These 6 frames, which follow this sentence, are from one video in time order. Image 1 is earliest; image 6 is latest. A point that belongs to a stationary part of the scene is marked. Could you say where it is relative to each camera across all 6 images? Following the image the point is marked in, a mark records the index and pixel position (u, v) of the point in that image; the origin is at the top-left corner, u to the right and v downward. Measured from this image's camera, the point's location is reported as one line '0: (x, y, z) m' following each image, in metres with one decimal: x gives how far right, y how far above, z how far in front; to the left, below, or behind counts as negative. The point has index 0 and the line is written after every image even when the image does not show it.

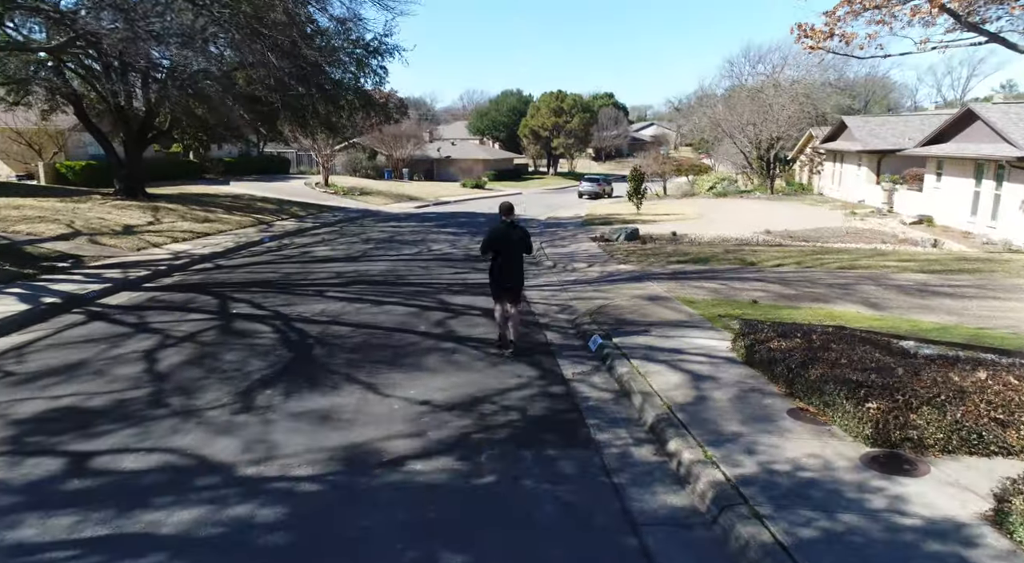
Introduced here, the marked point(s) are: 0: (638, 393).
0: (+1.1, -1.0, +5.9) m
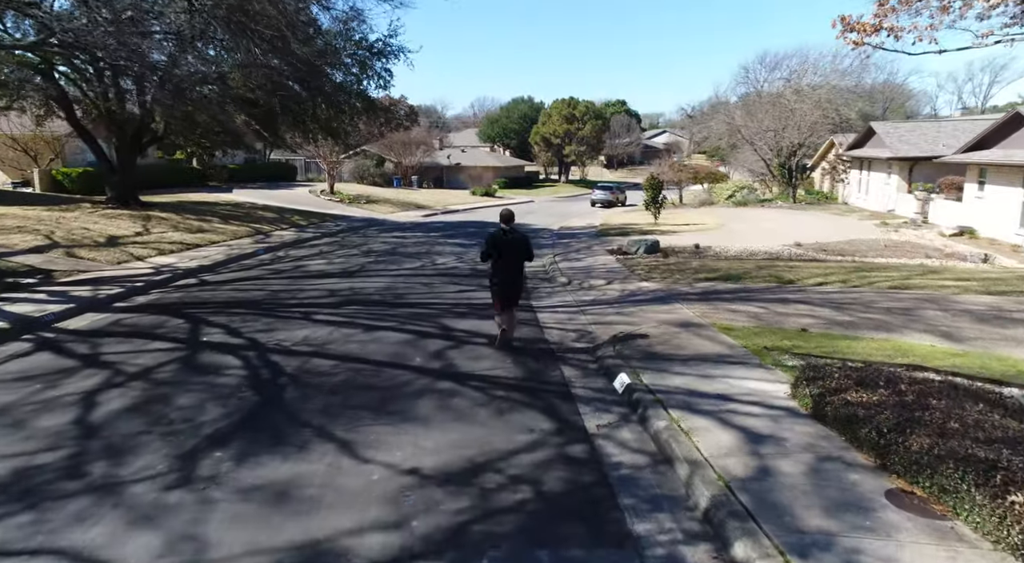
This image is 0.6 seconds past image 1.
0: (+1.2, -1.3, +4.7) m
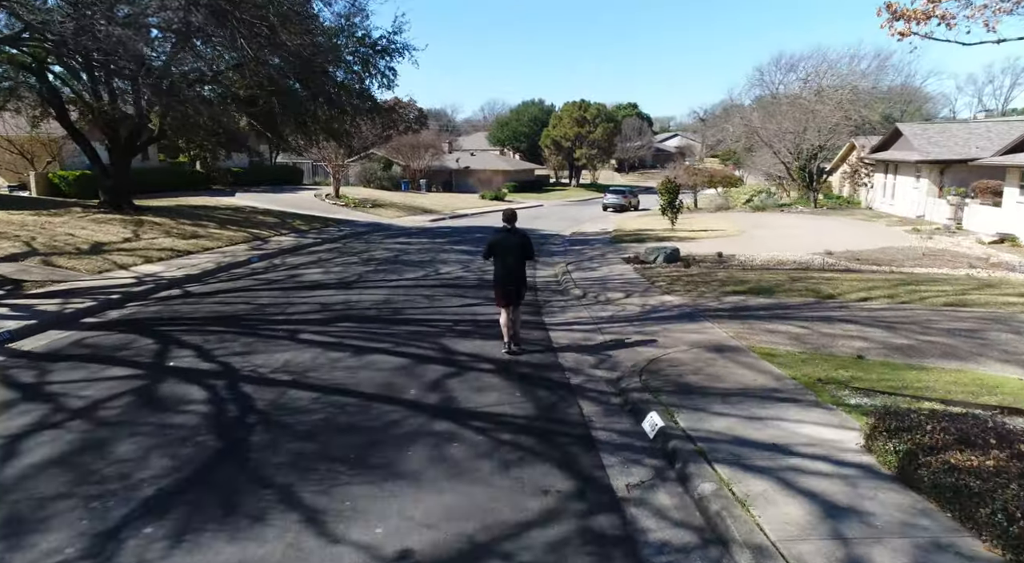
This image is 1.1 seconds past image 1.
0: (+1.2, -1.4, +3.6) m
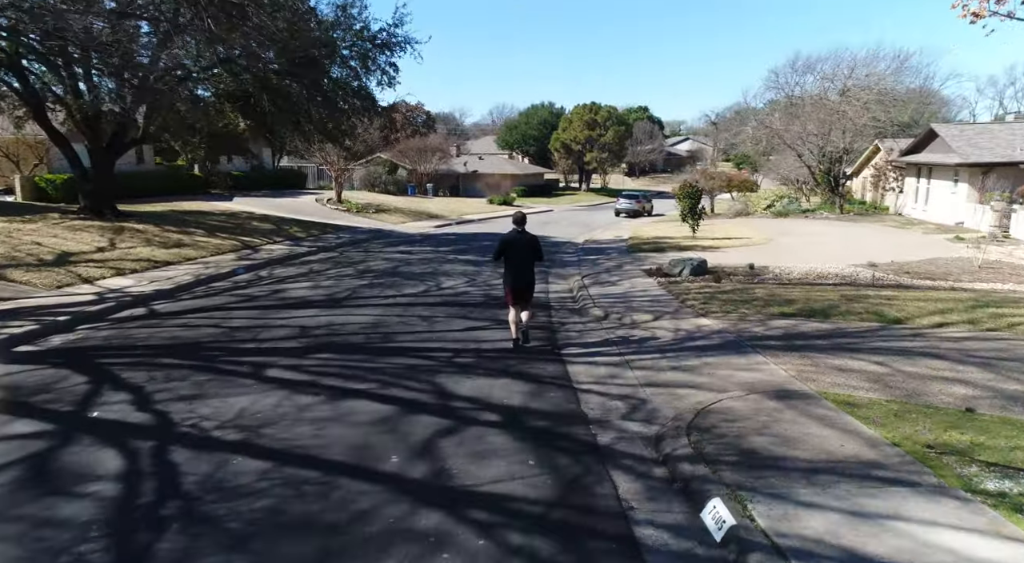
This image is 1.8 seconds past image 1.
0: (+1.3, -1.7, +2.1) m
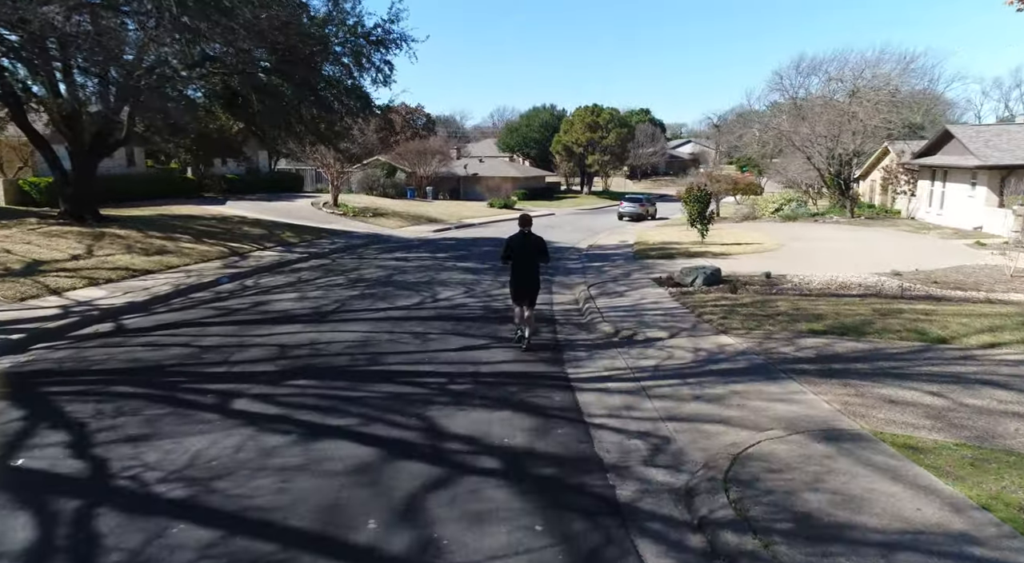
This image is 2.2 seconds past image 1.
0: (+1.3, -1.8, +1.2) m
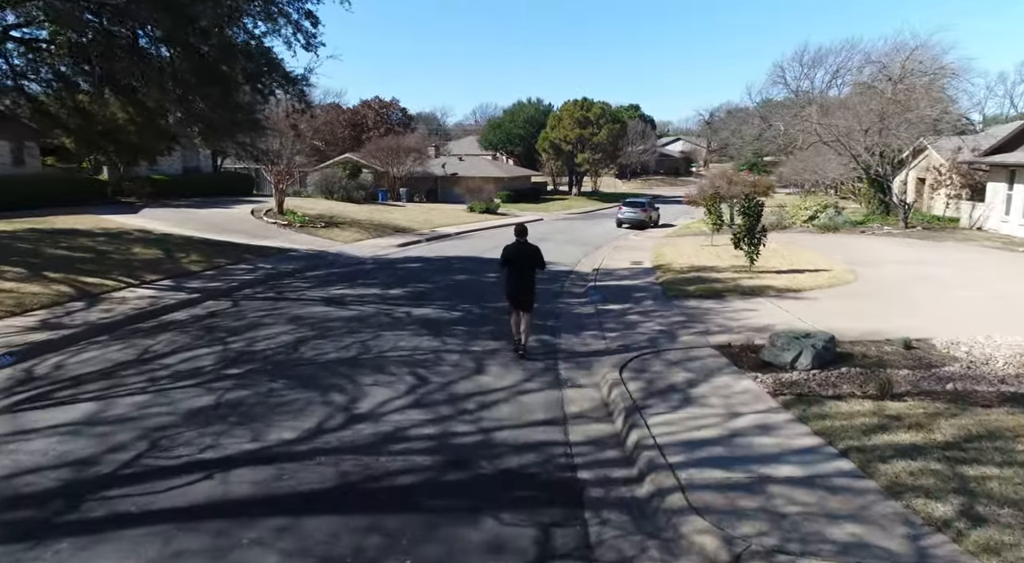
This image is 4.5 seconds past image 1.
0: (+1.4, -2.8, -4.3) m
